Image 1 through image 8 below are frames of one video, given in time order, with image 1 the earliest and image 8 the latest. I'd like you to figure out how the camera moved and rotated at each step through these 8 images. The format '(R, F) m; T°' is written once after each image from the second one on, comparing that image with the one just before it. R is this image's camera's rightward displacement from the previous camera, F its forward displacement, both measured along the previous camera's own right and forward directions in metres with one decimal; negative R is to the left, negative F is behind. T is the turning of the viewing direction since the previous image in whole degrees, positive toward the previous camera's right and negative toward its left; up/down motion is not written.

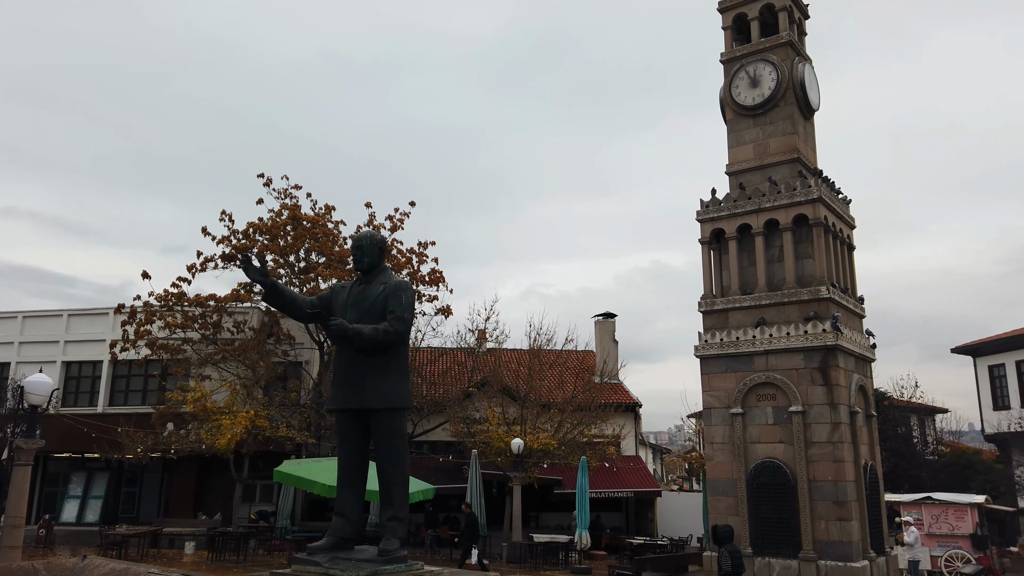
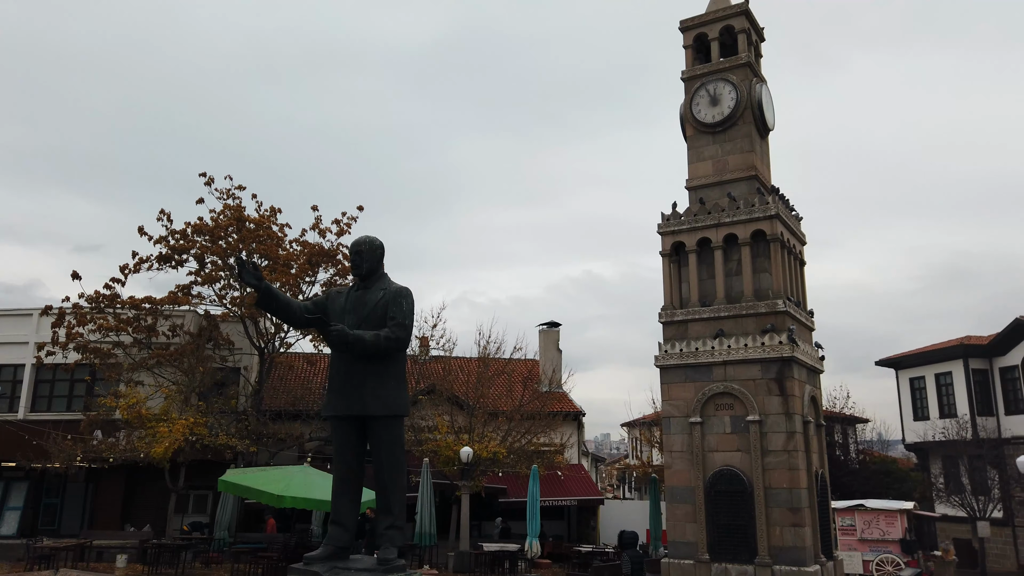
(-0.6, 0.0) m; +5°
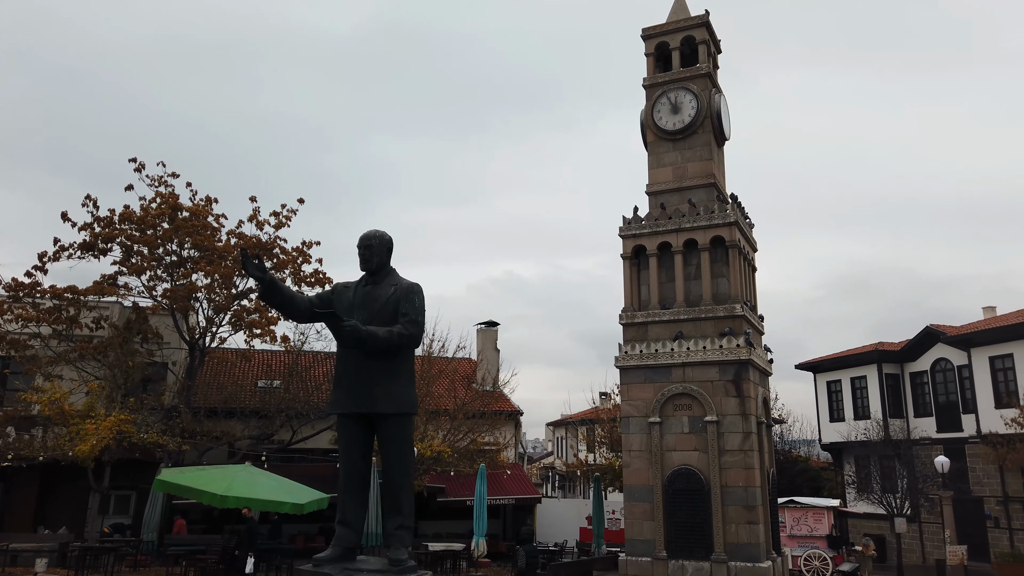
(-0.7, 0.0) m; +6°
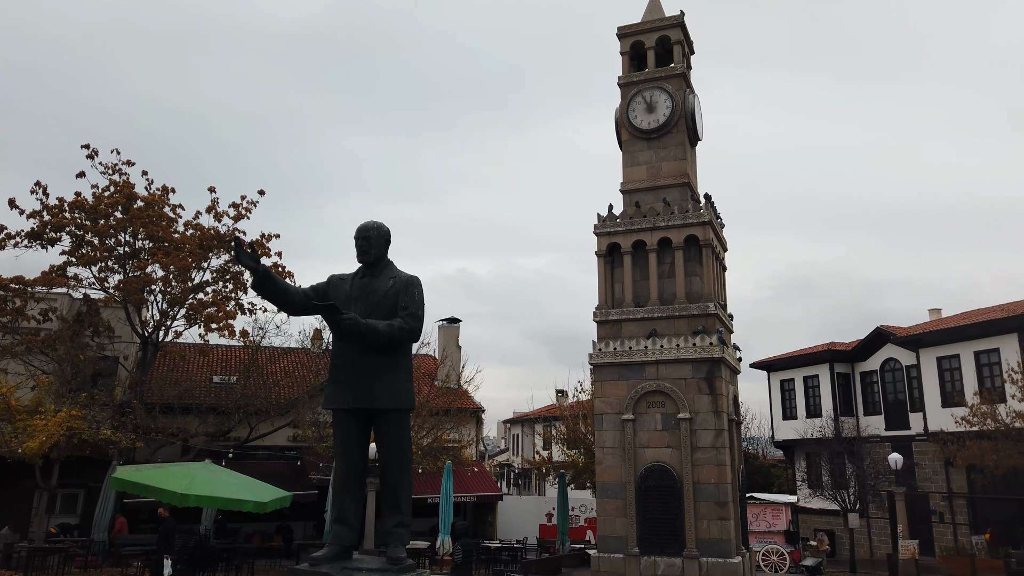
(-0.4, +0.1) m; +4°
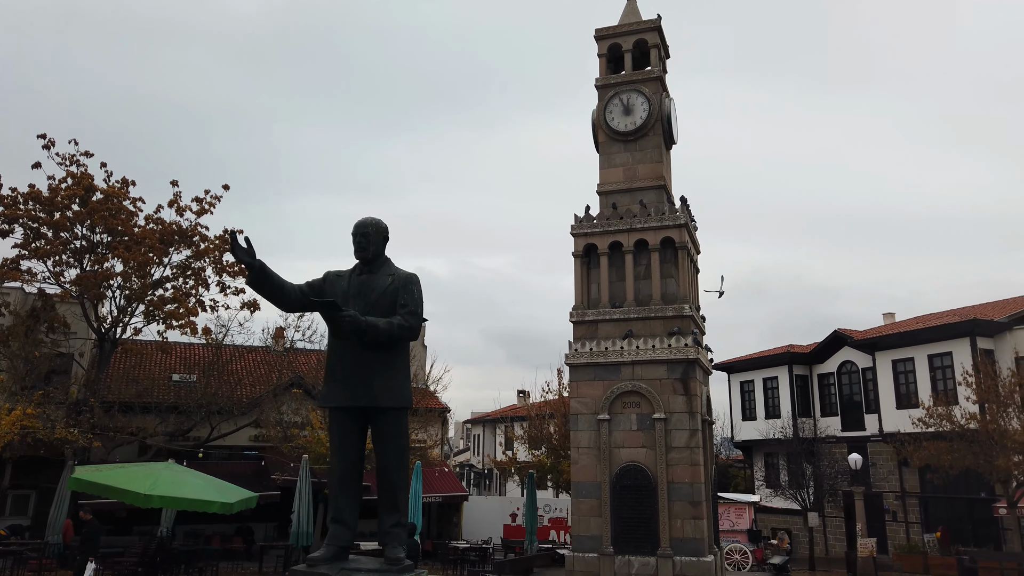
(-0.3, 0.0) m; +3°
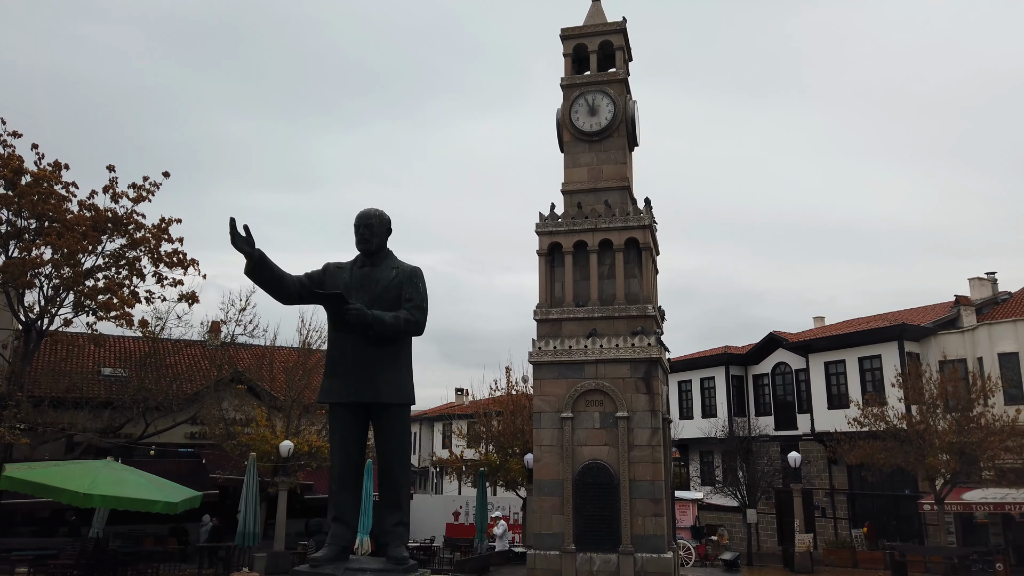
(-0.6, +0.1) m; +5°
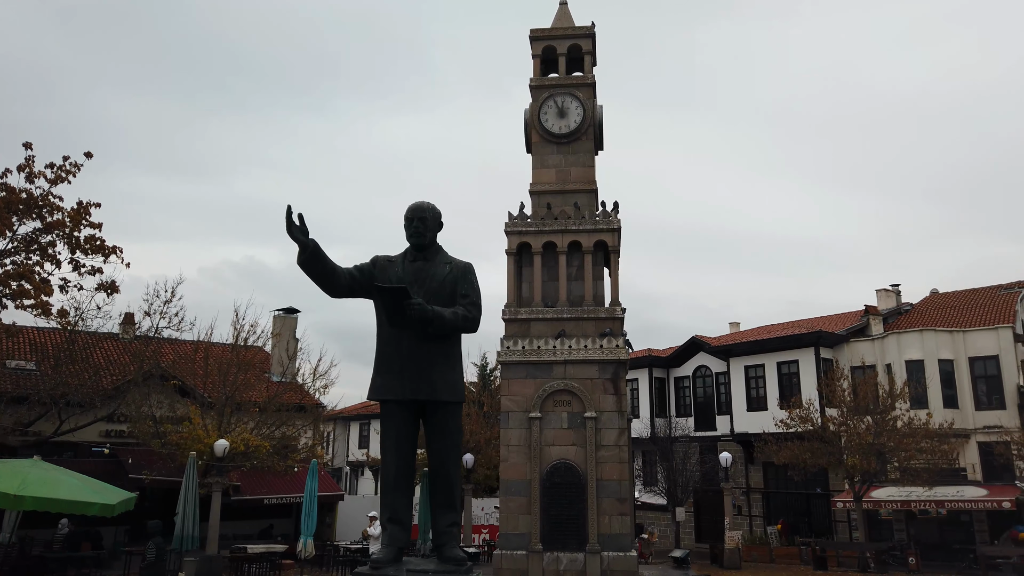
(-1.1, +0.1) m; +7°
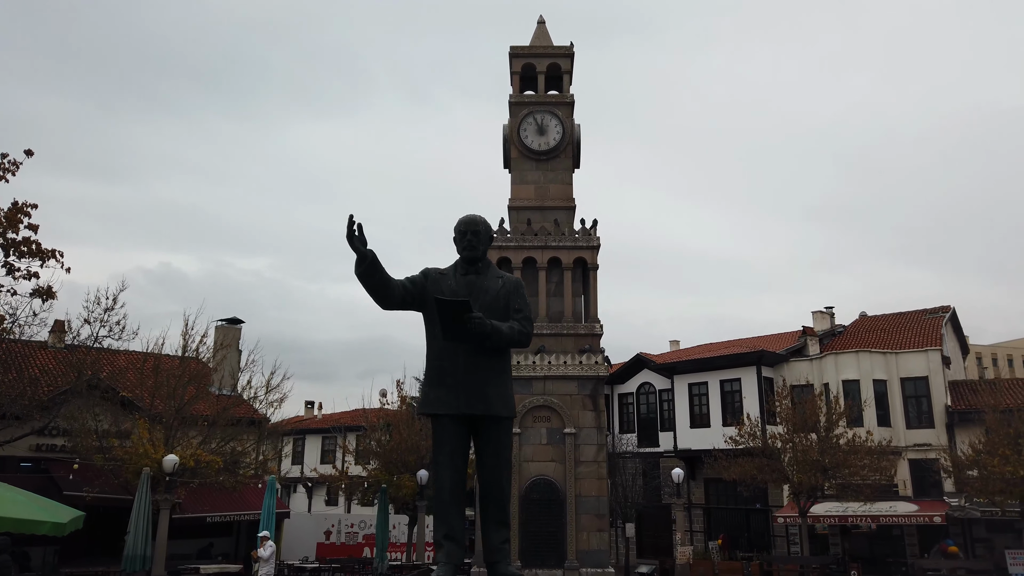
(-0.9, +0.1) m; +5°
